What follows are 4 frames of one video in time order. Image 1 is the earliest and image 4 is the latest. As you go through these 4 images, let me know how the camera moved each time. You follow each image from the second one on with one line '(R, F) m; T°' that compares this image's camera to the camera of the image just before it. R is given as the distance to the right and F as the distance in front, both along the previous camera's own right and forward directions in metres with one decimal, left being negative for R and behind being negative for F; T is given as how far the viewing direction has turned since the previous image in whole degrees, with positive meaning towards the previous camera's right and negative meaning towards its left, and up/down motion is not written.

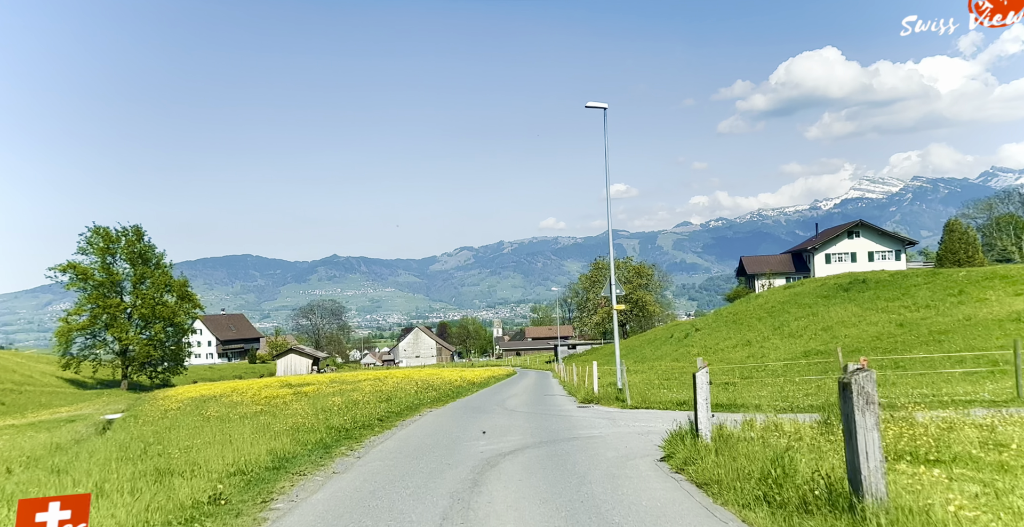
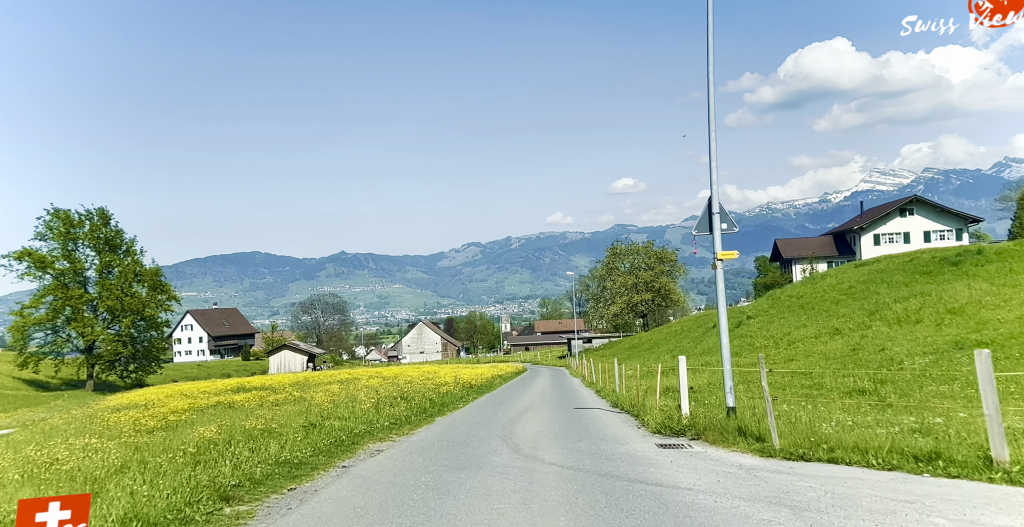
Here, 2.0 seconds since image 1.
(-0.2, +15.4) m; -1°
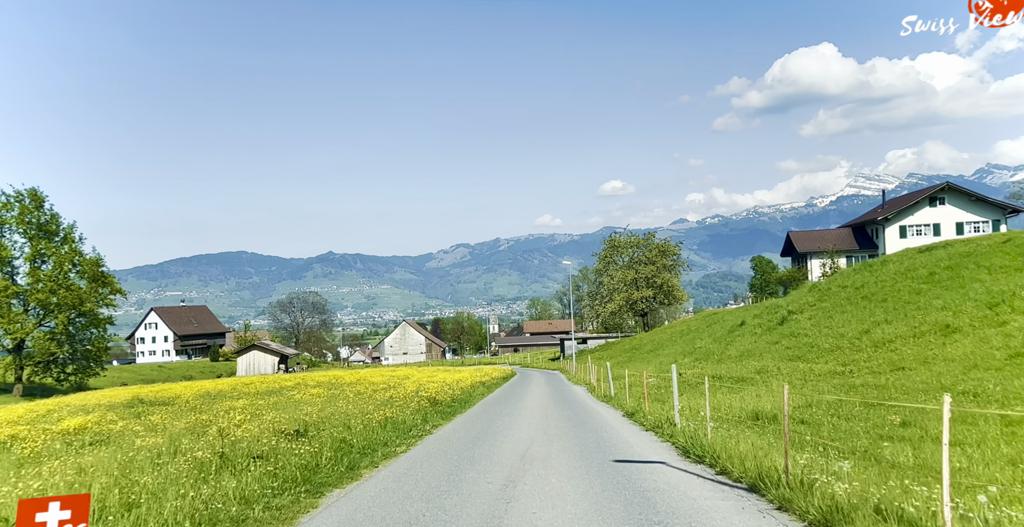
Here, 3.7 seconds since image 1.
(+0.1, +14.2) m; +1°
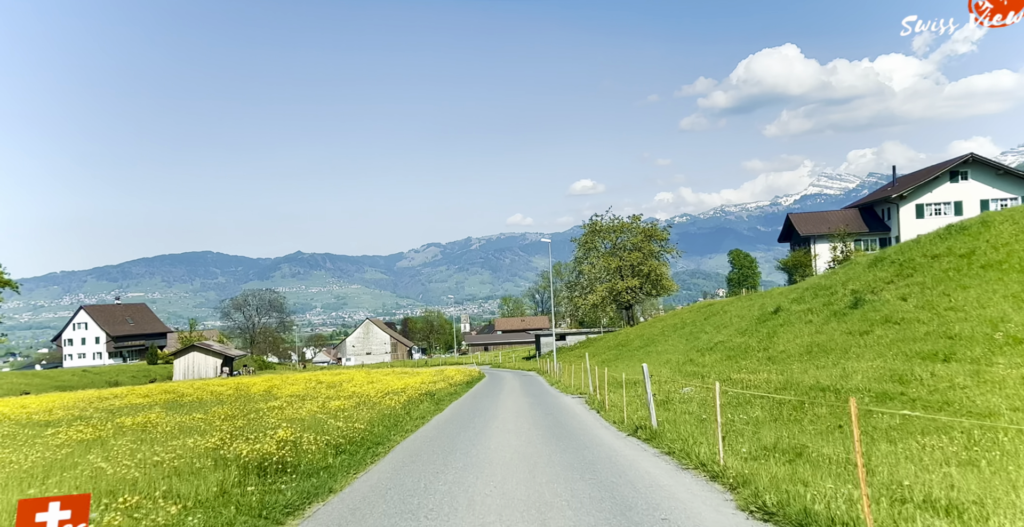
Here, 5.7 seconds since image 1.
(+0.4, +17.3) m; +2°
